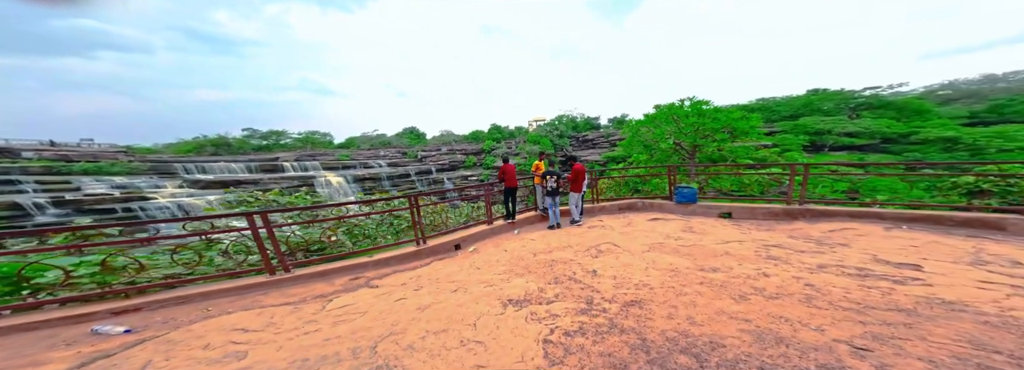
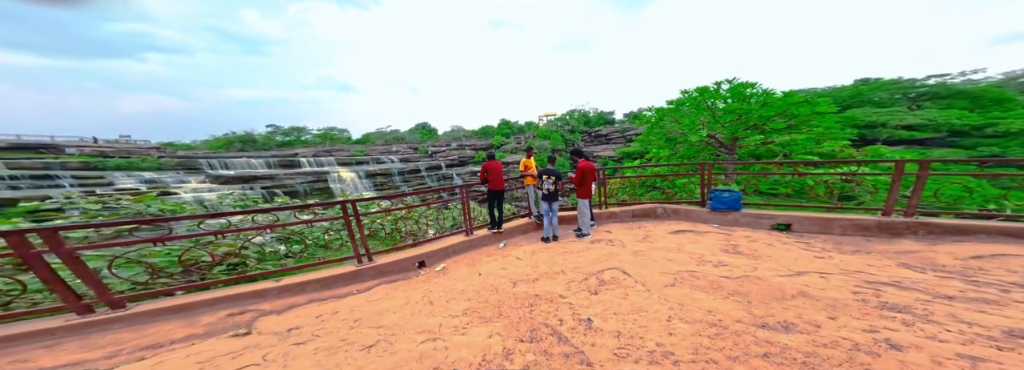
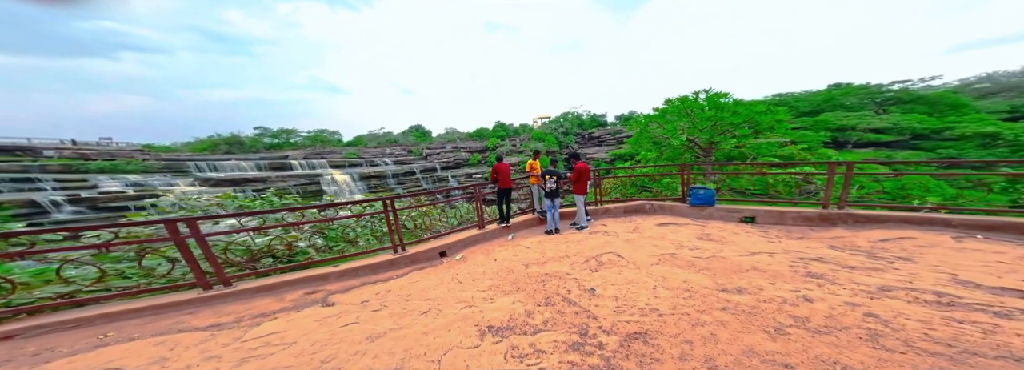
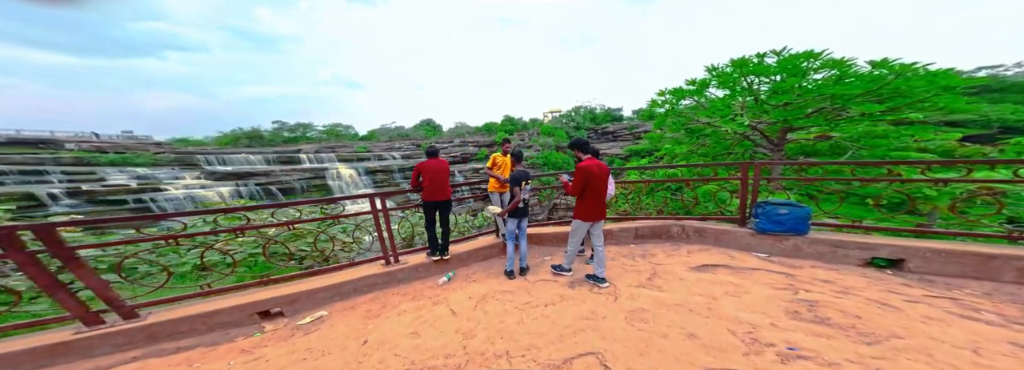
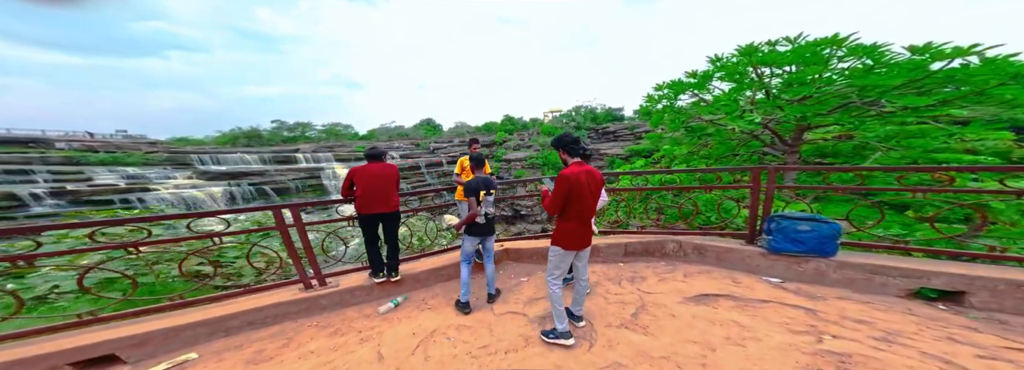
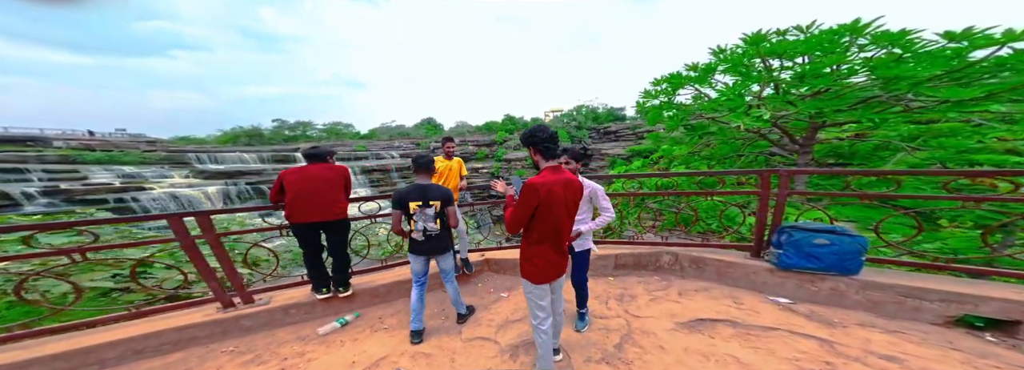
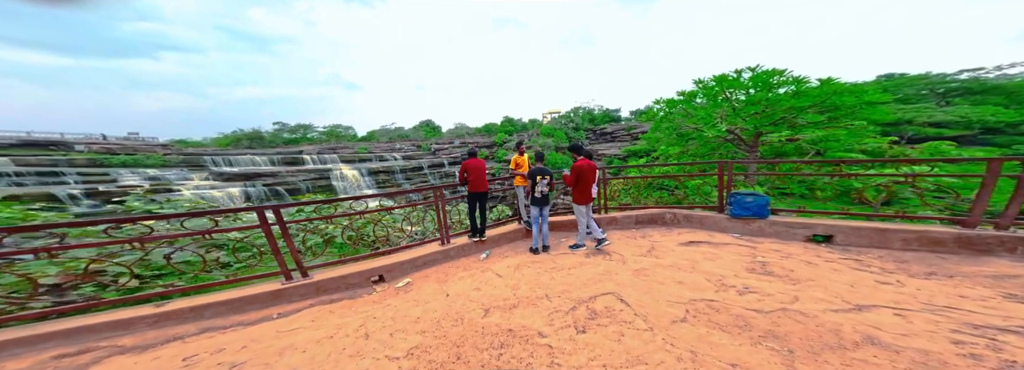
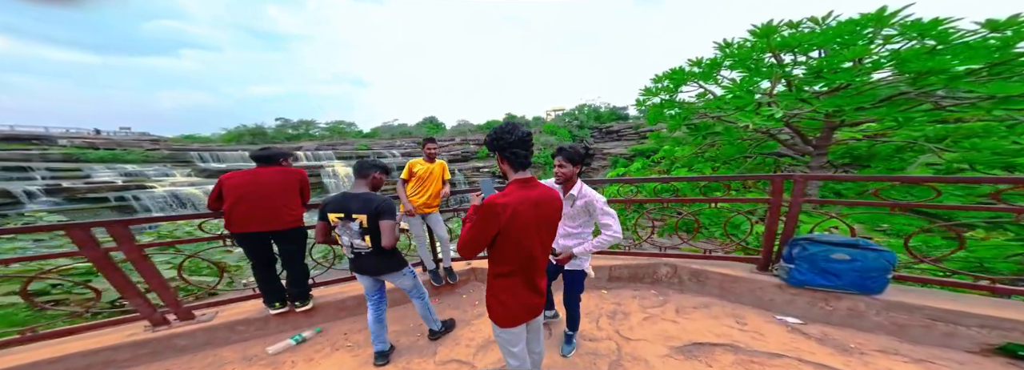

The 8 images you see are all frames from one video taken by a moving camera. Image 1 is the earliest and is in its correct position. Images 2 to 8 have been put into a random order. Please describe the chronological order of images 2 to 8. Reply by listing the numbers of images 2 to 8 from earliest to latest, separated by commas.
3, 2, 7, 4, 5, 6, 8
